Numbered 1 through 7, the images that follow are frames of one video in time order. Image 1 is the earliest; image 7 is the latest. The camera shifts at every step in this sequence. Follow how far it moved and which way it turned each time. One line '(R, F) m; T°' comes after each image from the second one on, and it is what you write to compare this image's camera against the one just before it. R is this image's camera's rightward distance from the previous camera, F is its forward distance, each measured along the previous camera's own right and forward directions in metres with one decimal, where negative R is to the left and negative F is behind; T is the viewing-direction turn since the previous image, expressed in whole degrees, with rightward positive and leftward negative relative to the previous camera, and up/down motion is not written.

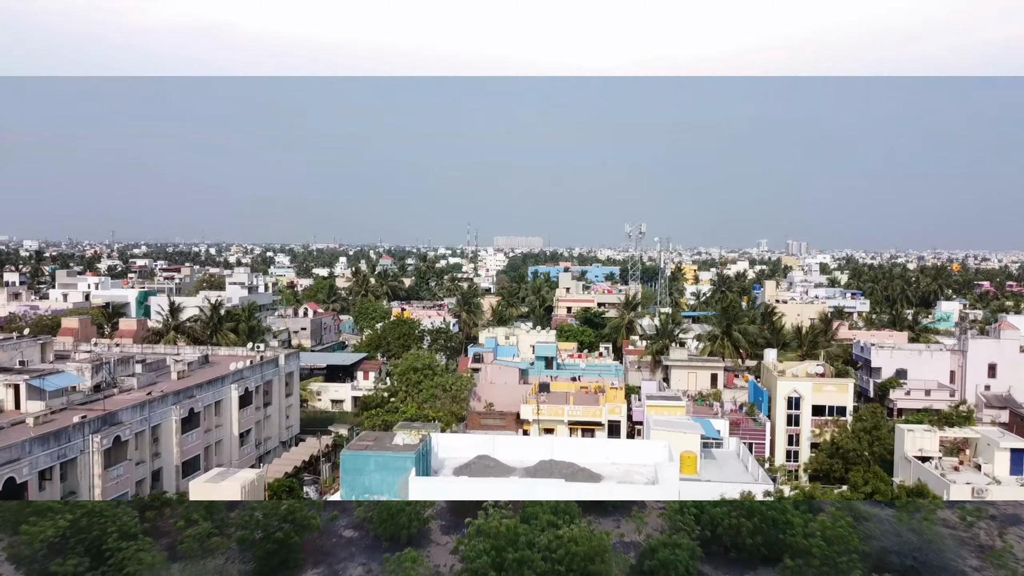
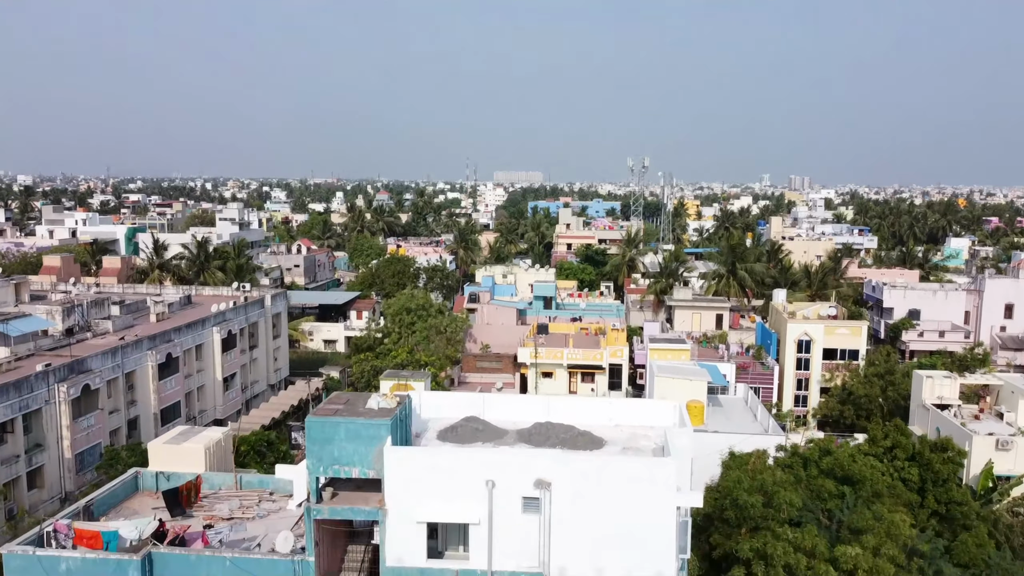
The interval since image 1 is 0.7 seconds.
(+0.1, +1.6) m; 0°
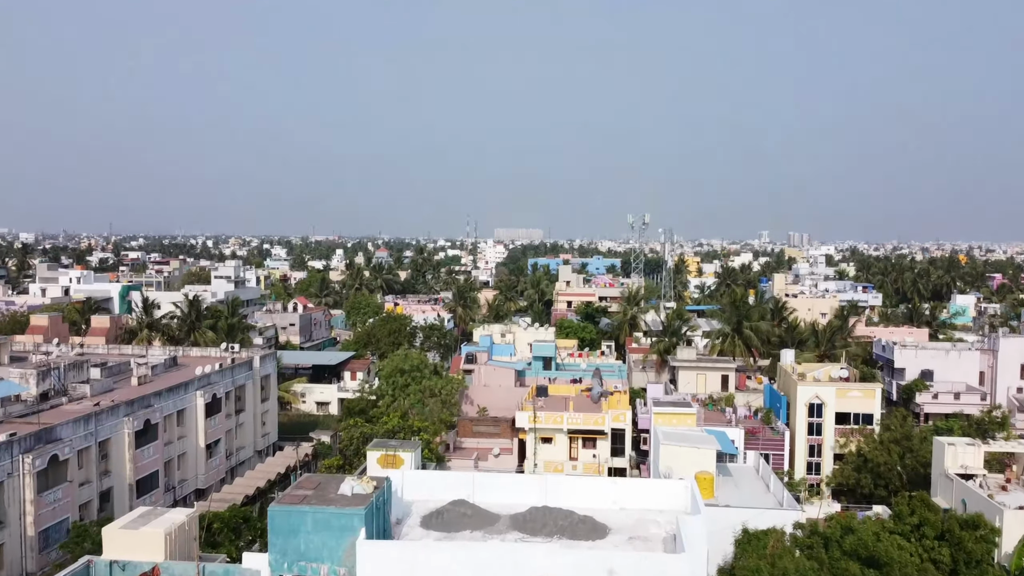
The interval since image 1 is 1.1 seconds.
(+0.1, +1.0) m; 0°
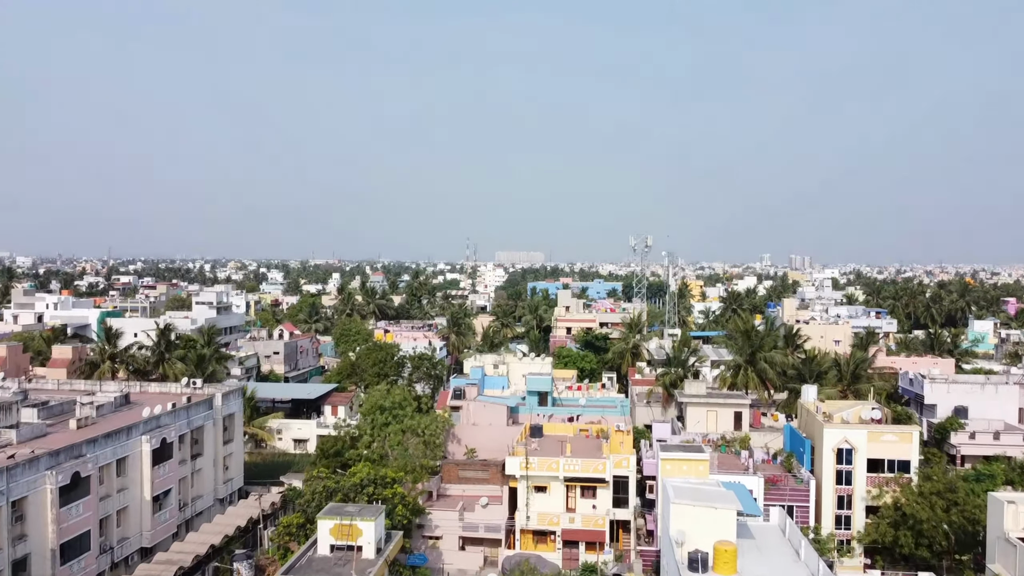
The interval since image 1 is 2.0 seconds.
(+0.4, +3.0) m; 0°
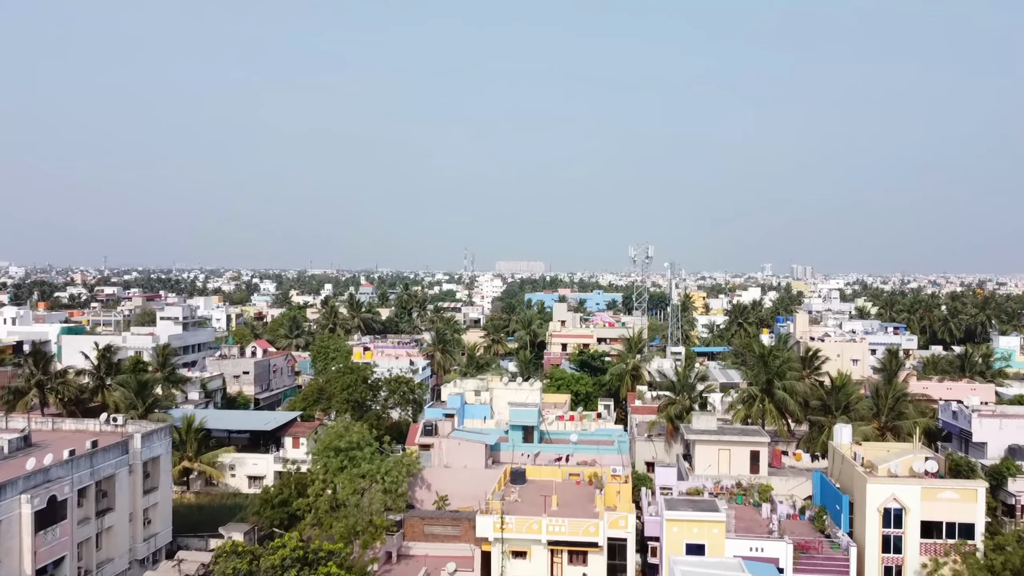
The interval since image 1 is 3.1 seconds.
(+0.7, +4.4) m; 0°
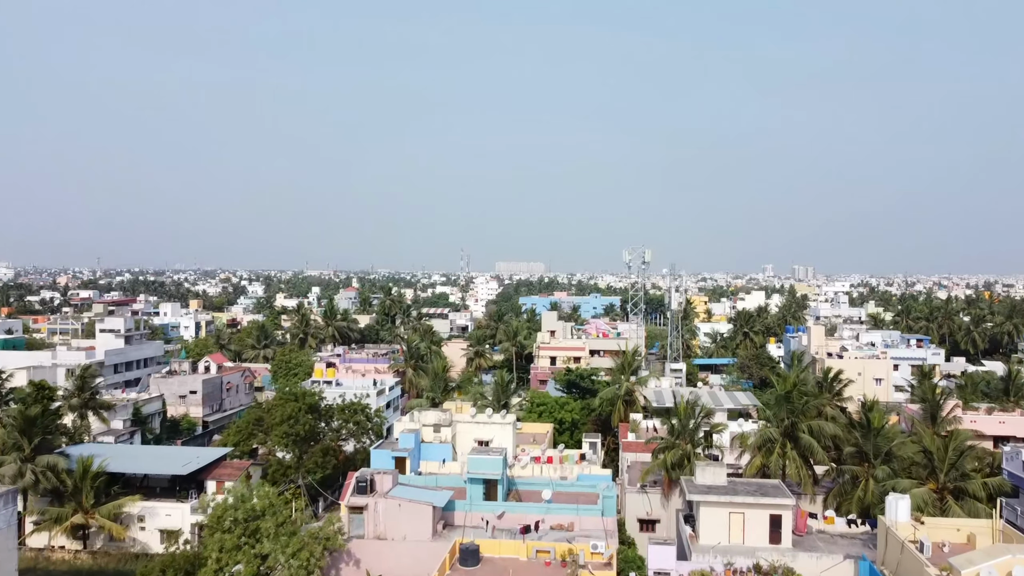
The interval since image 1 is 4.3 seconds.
(+1.2, +5.8) m; 0°
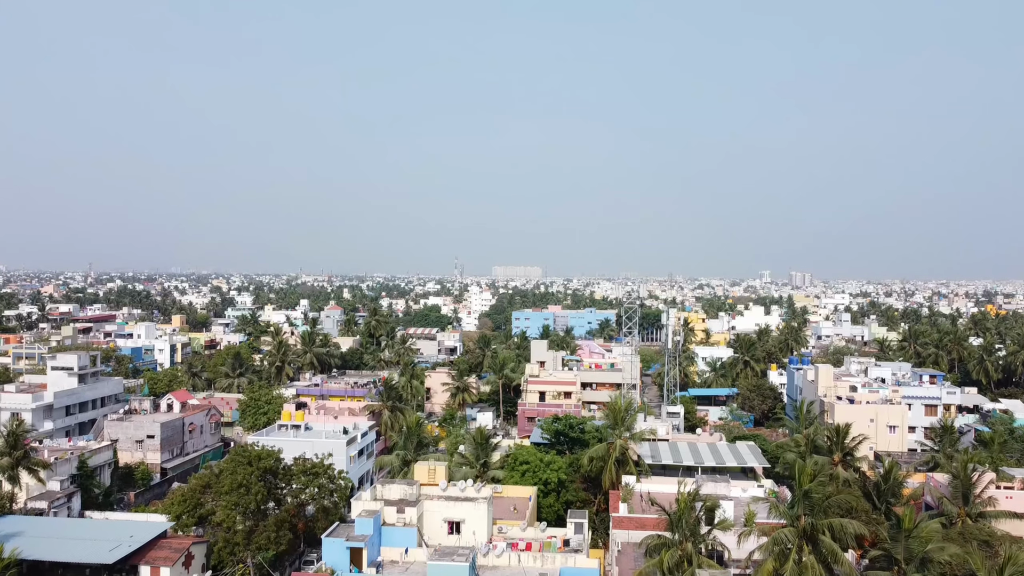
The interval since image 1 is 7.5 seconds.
(+0.7, +3.5) m; 0°
